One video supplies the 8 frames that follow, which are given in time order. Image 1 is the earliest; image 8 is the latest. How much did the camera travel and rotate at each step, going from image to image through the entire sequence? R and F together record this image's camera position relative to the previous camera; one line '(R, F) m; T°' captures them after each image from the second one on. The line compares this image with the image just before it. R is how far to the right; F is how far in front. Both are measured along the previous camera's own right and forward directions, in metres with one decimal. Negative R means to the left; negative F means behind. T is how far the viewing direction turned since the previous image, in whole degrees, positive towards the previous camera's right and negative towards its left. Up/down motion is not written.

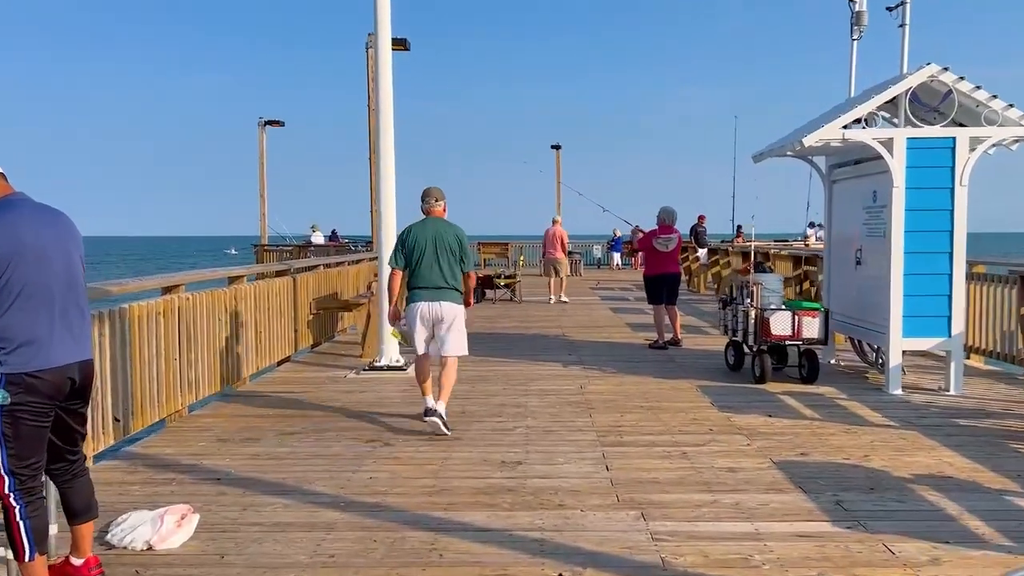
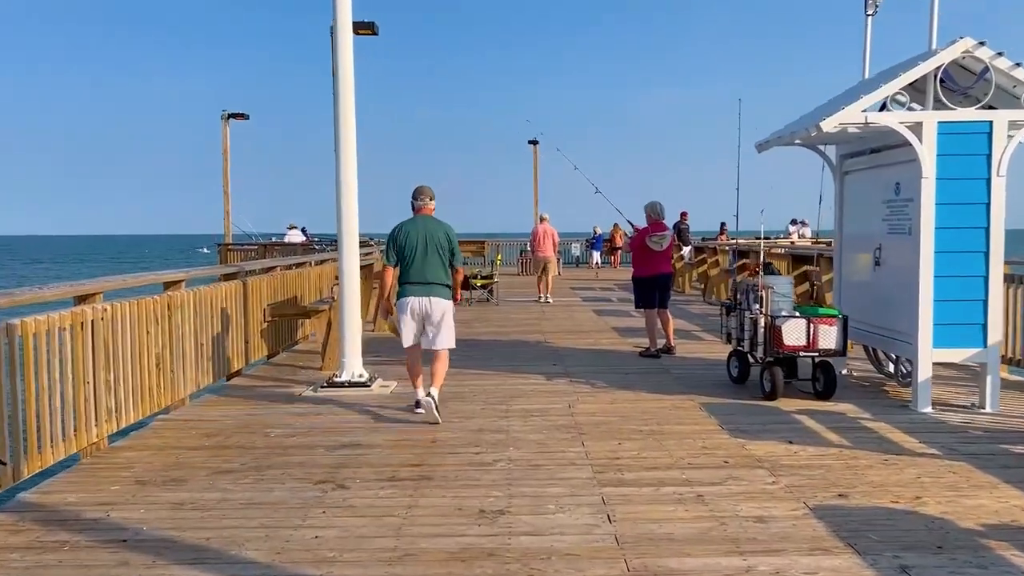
(0.0, +0.8) m; +2°
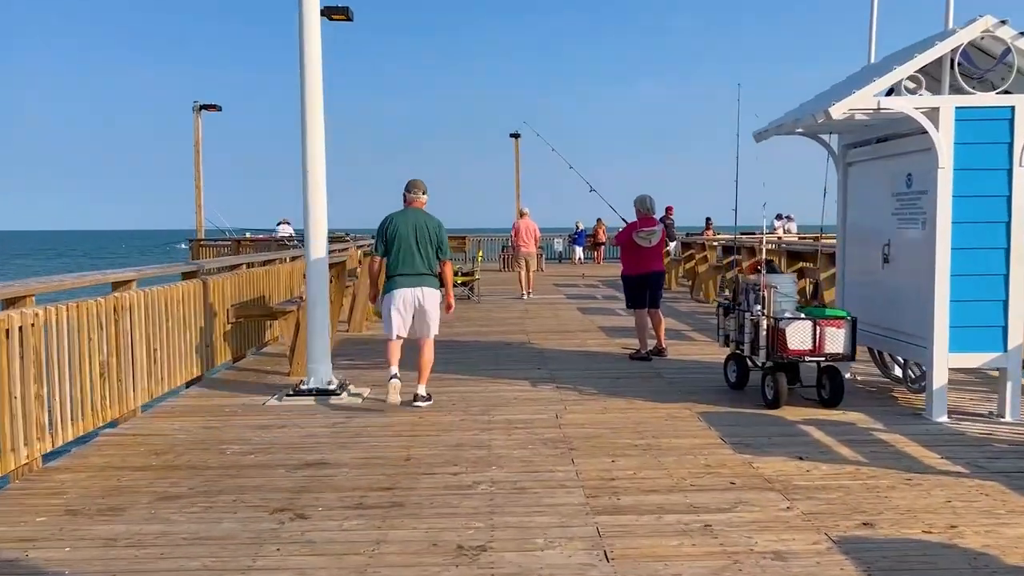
(0.0, +0.5) m; +1°
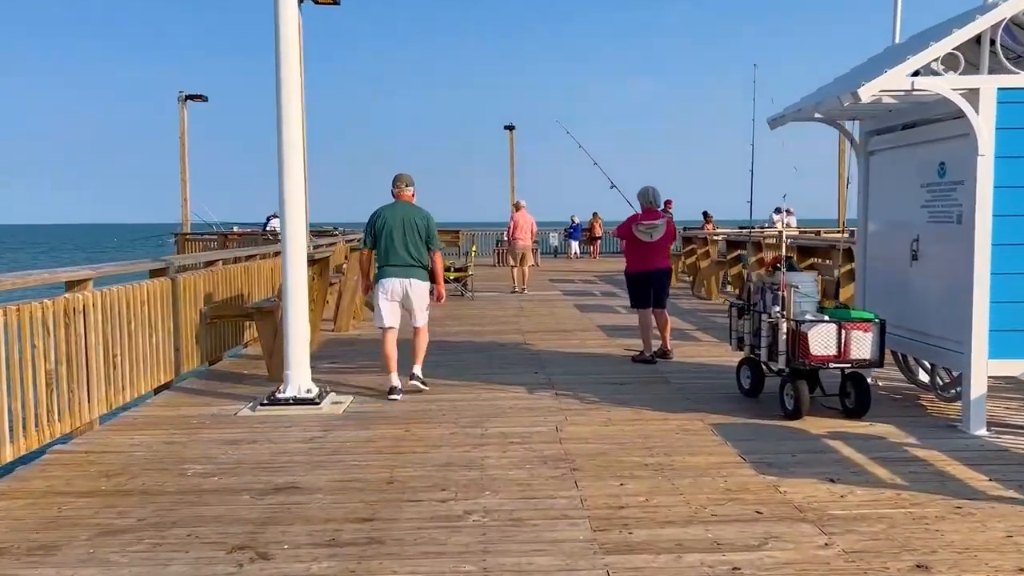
(0.0, +0.5) m; 0°
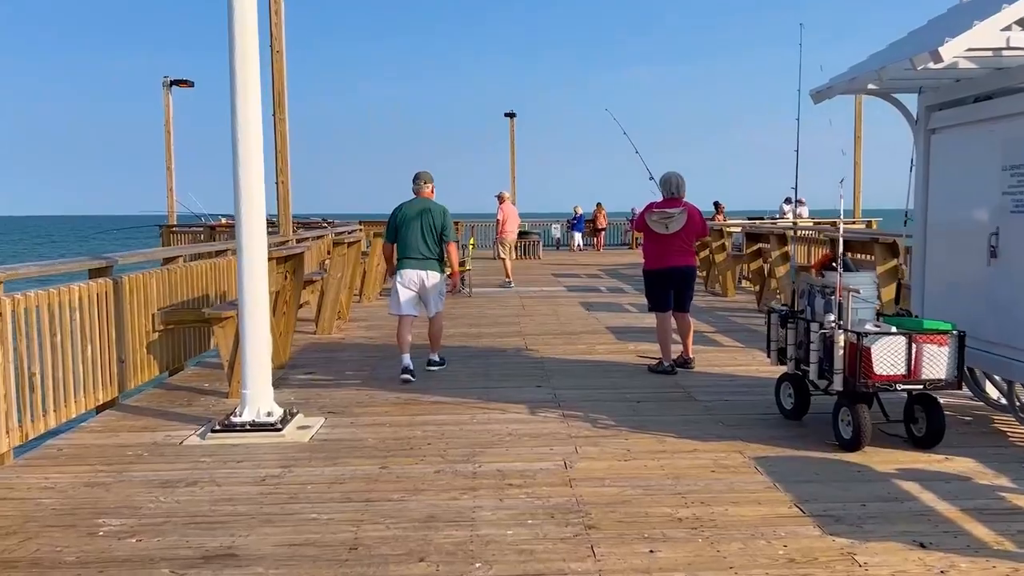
(0.0, +0.9) m; 0°
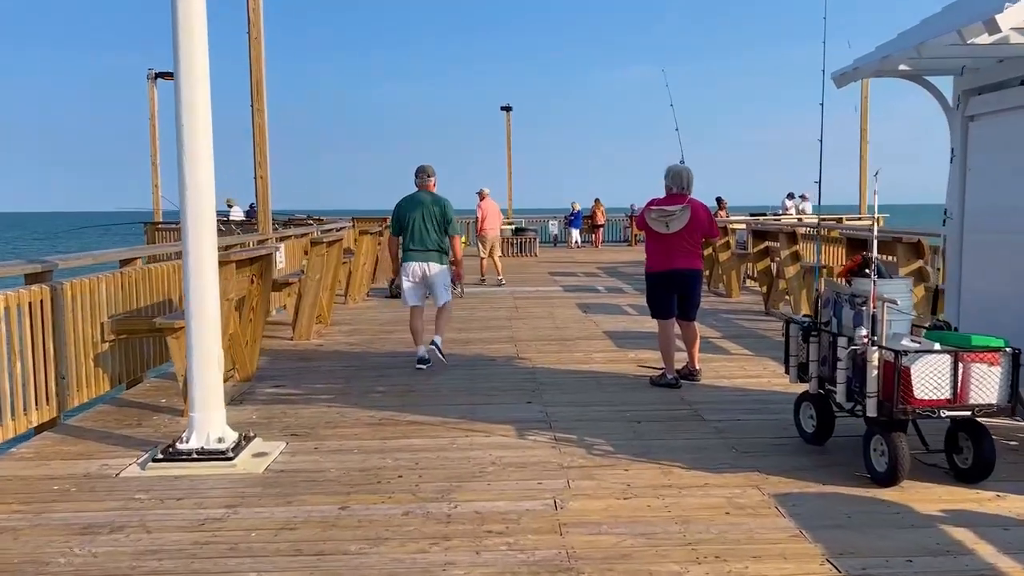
(+0.1, +0.6) m; 0°
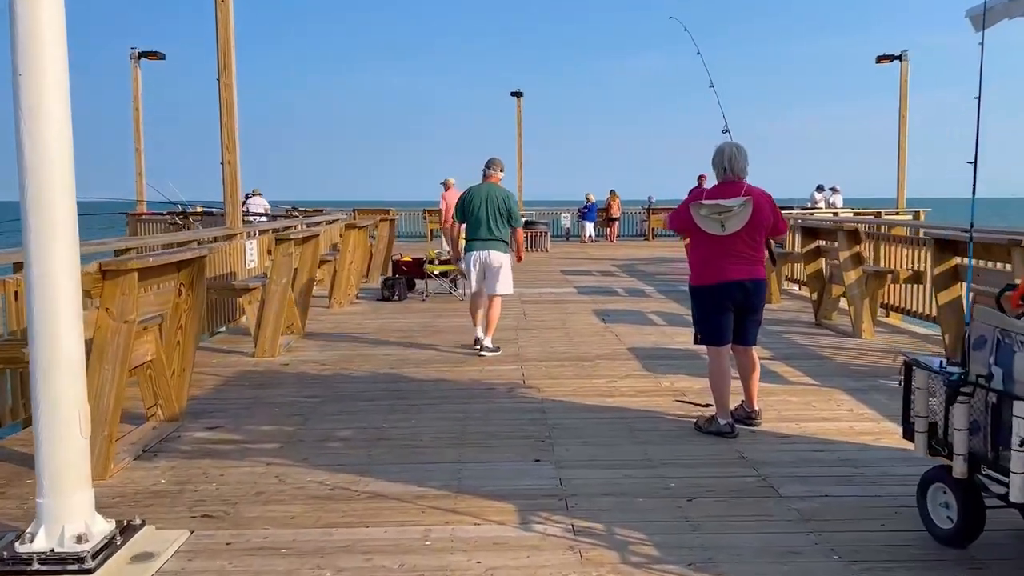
(0.0, +1.4) m; -1°
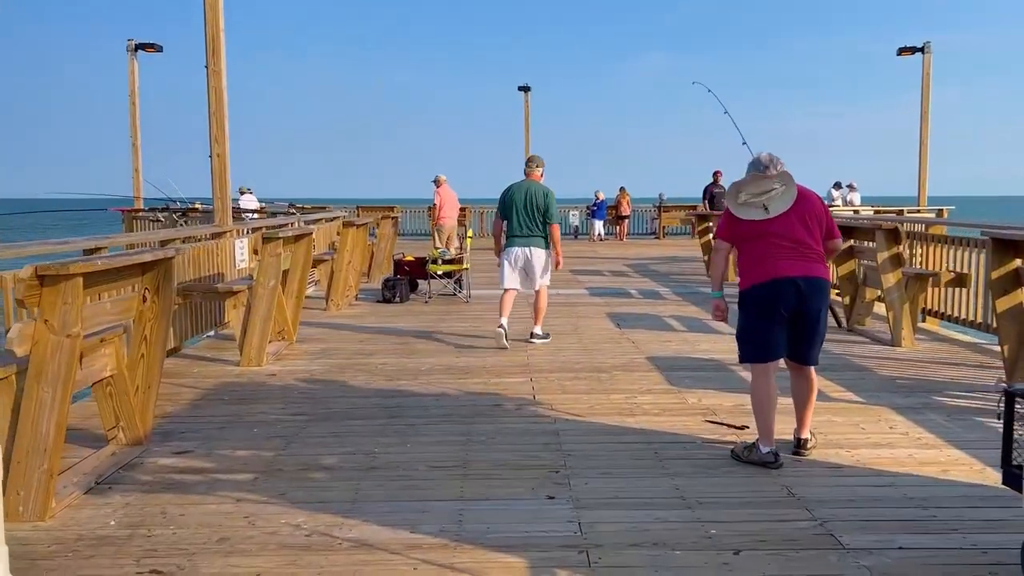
(0.0, +0.6) m; 0°
